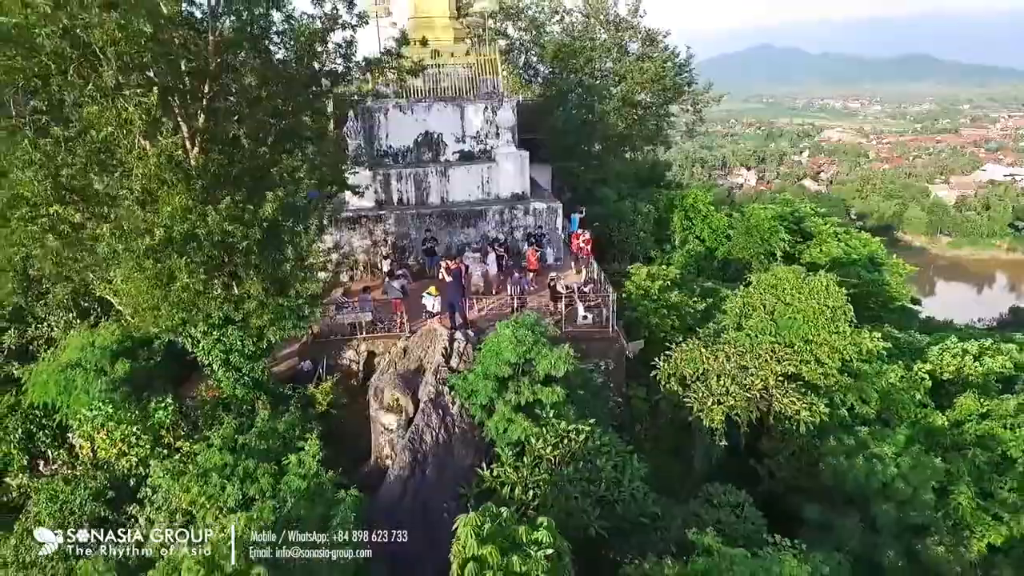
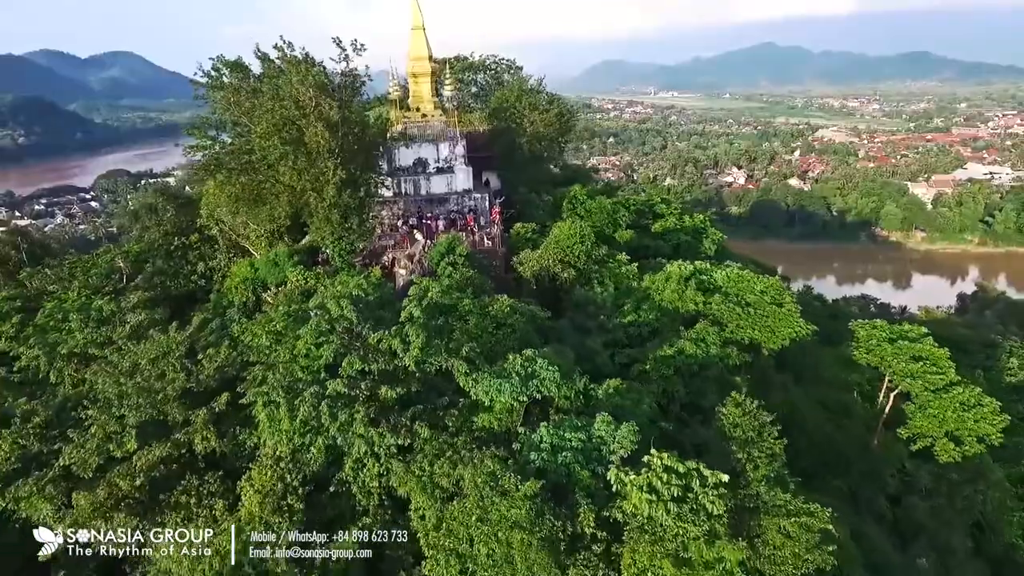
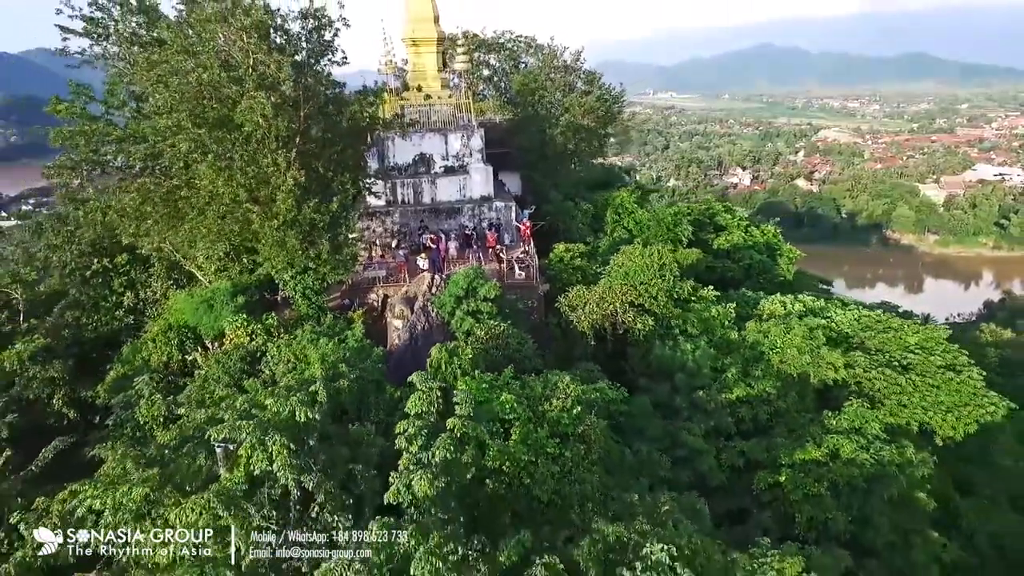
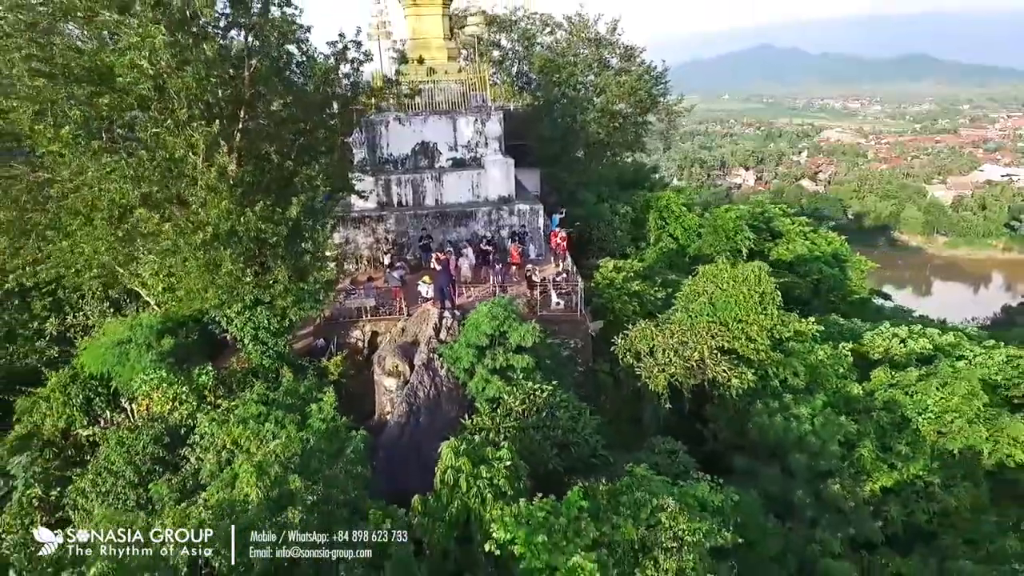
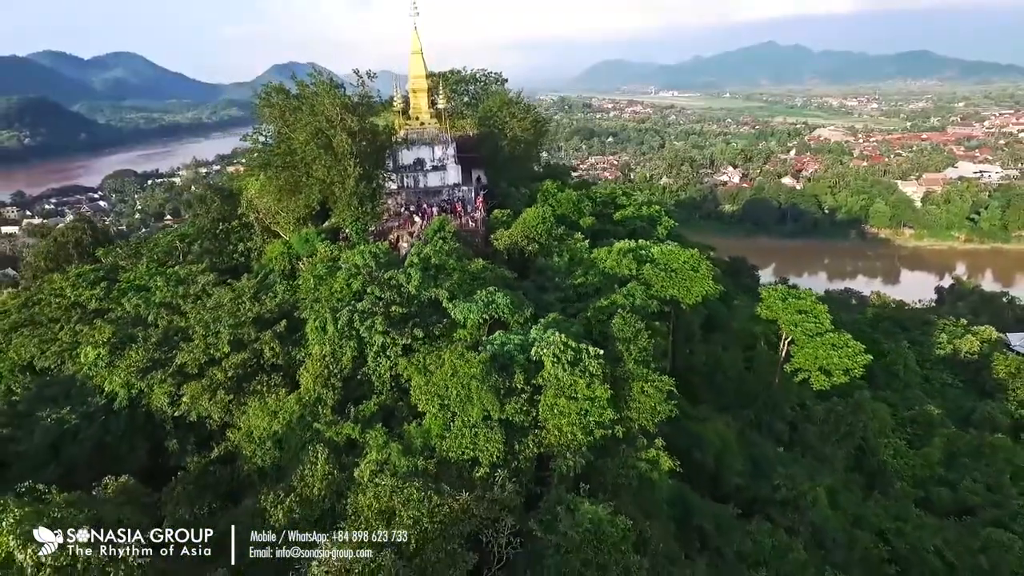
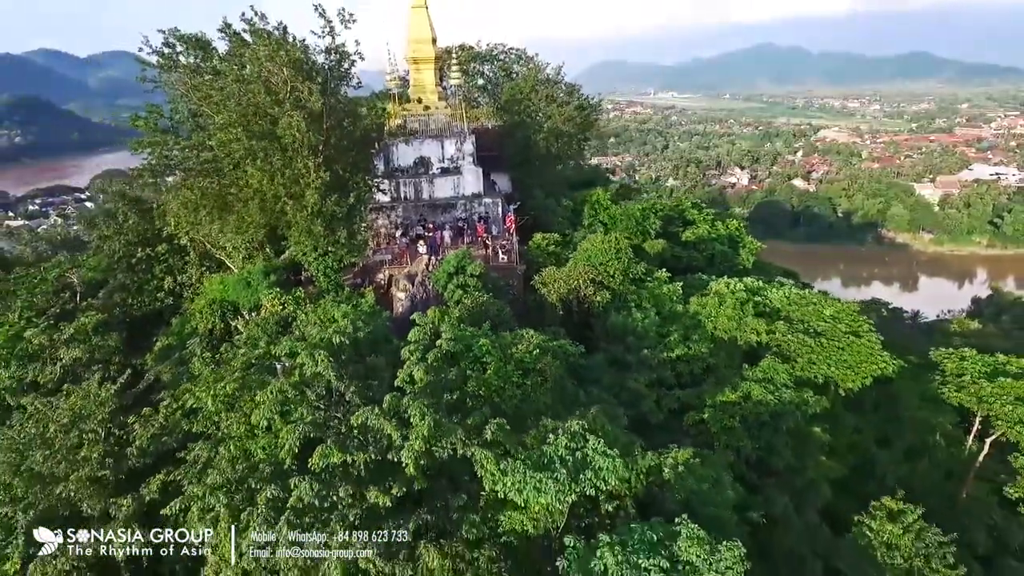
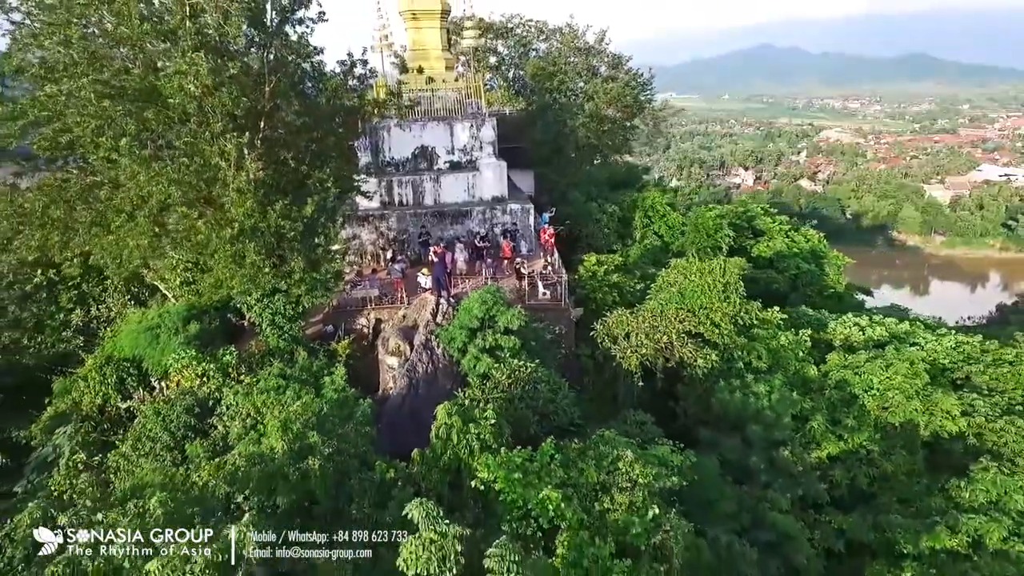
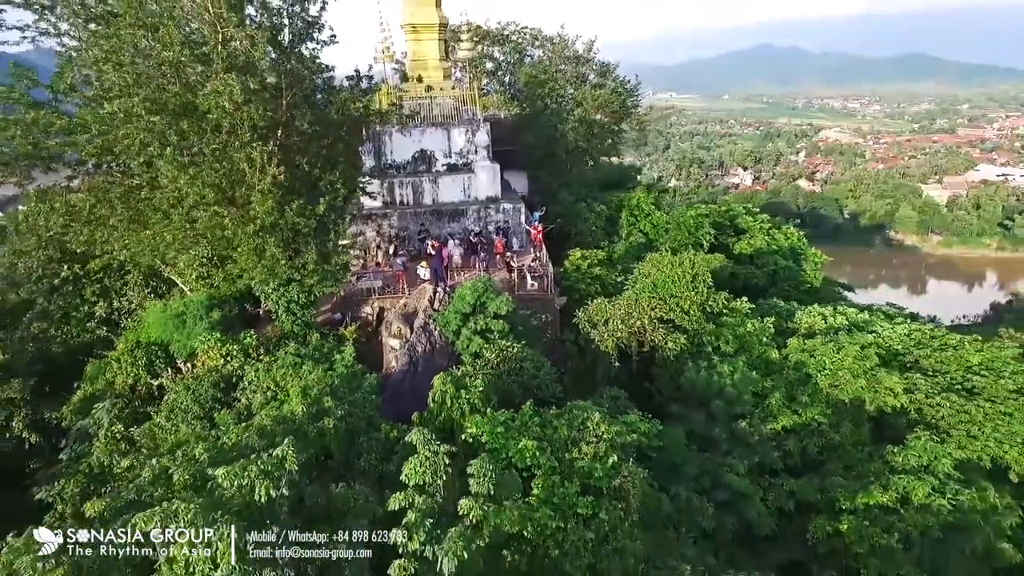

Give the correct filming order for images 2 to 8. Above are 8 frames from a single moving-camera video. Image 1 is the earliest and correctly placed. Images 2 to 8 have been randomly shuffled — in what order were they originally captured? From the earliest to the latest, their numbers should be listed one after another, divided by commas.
4, 7, 8, 3, 6, 2, 5
